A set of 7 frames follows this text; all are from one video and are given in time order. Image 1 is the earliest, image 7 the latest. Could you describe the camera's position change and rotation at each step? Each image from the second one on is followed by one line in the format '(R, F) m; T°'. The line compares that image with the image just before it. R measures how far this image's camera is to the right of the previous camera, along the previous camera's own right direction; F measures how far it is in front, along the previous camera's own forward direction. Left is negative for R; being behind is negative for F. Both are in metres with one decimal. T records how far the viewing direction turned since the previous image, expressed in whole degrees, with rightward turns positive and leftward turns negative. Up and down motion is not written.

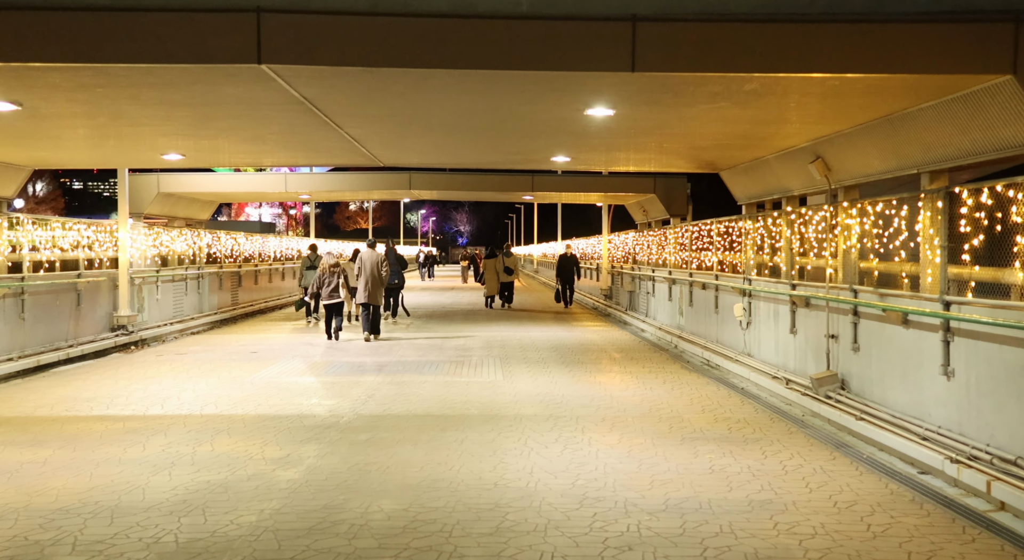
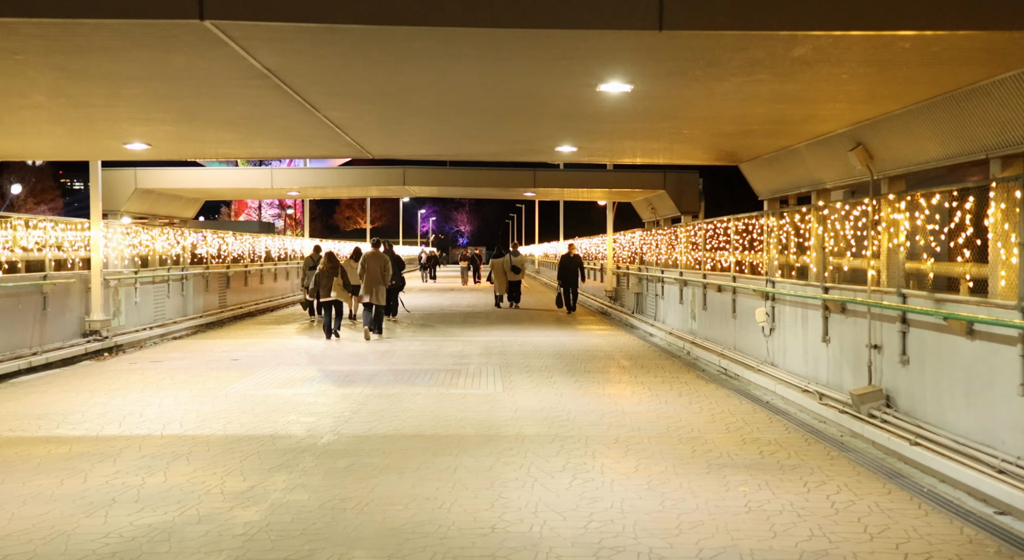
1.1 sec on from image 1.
(0.0, +1.1) m; 0°
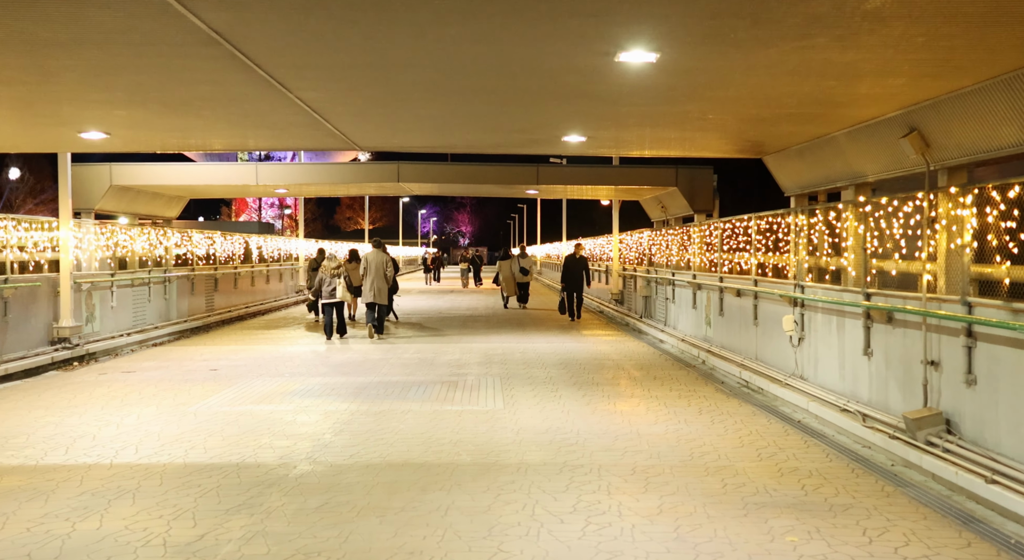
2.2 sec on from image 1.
(0.0, +1.1) m; 0°
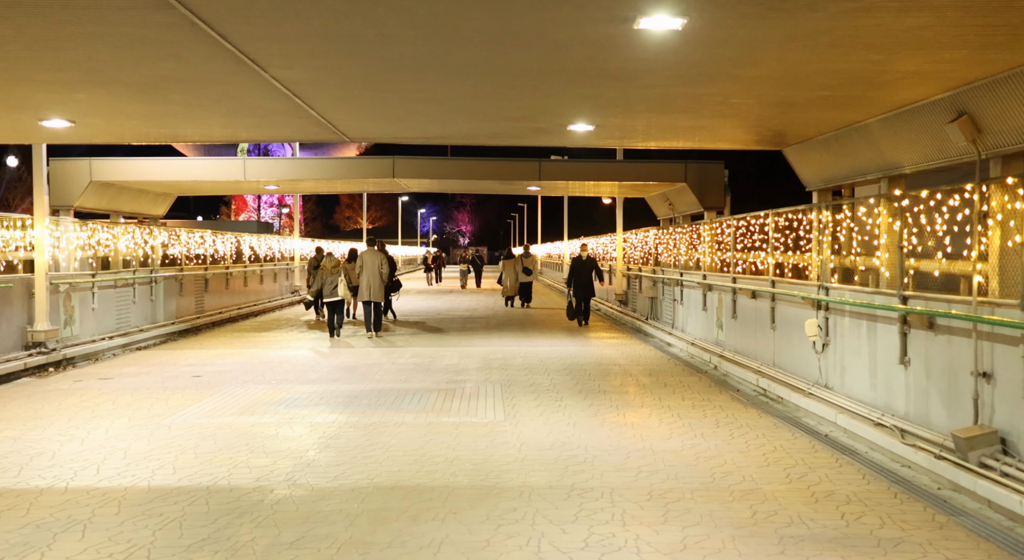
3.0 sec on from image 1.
(0.0, +0.7) m; 0°
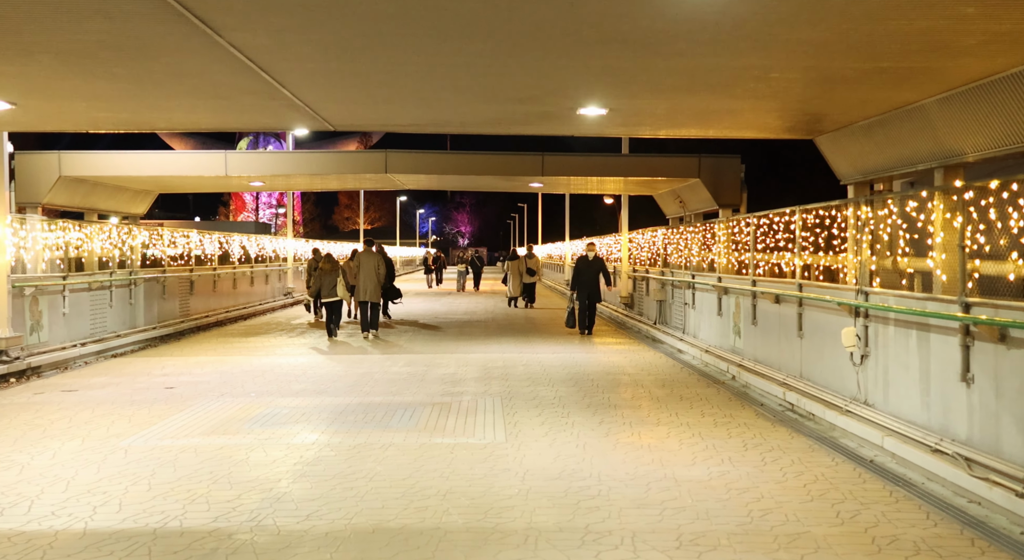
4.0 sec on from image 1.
(0.0, +1.0) m; 0°
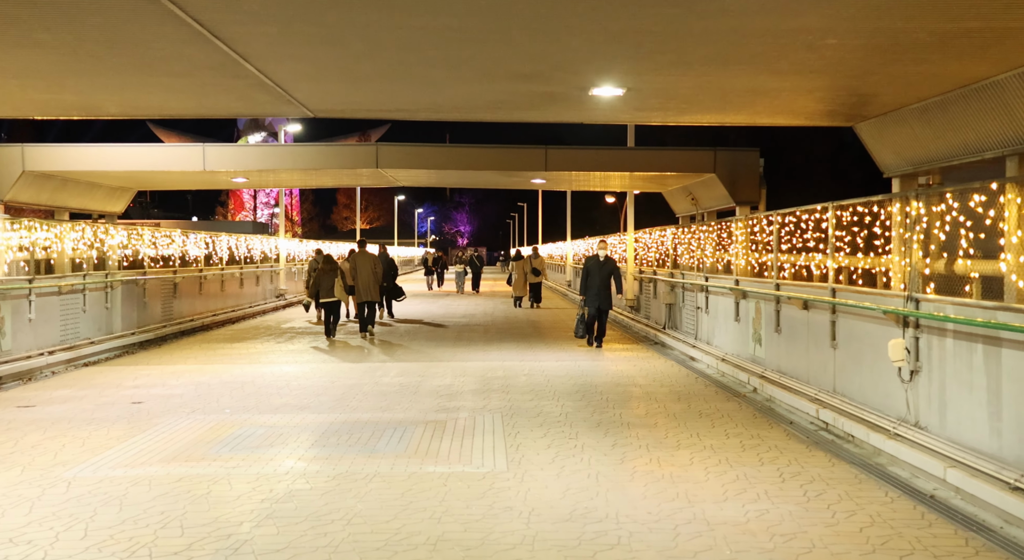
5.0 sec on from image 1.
(0.0, +1.0) m; 0°
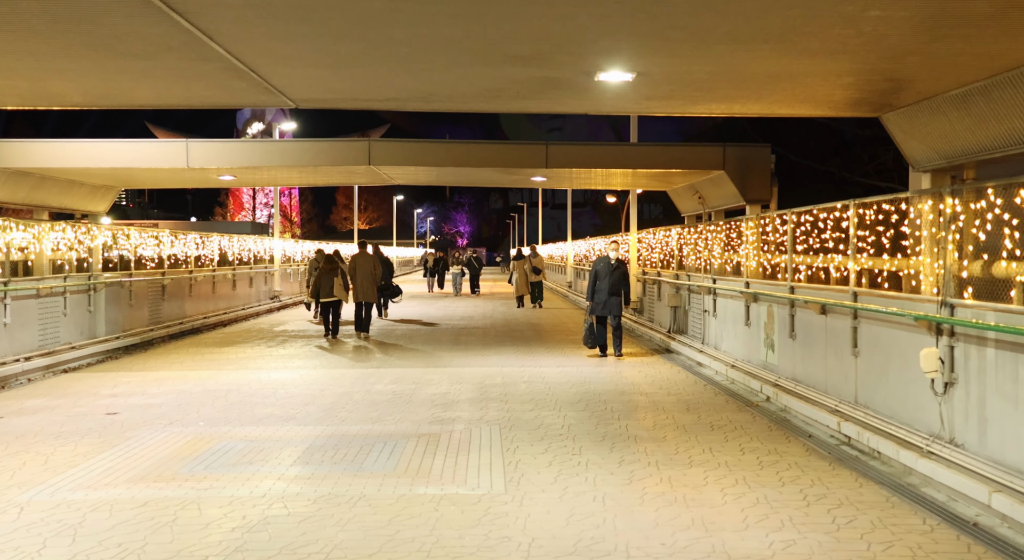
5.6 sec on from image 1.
(0.0, +0.6) m; 0°
